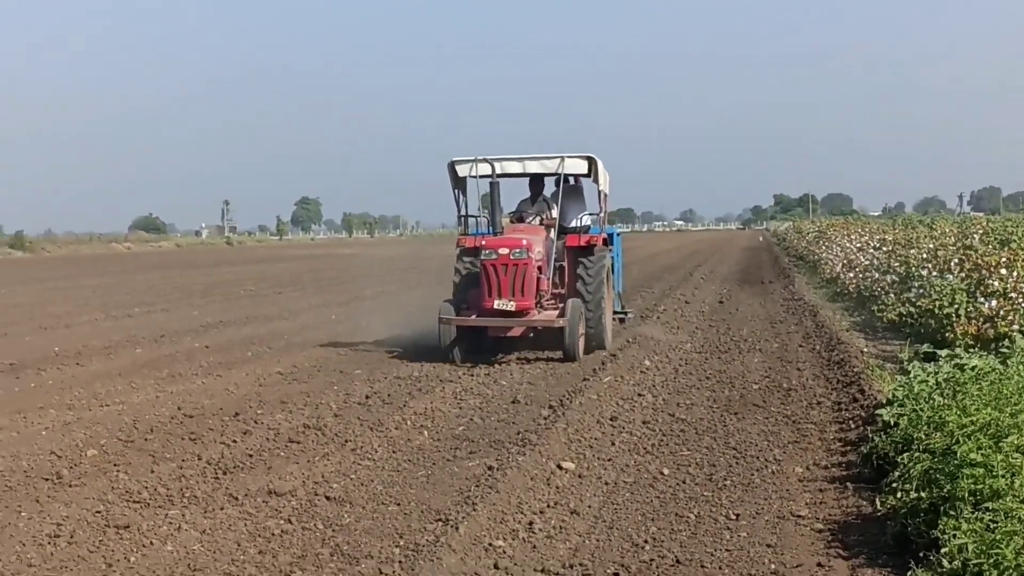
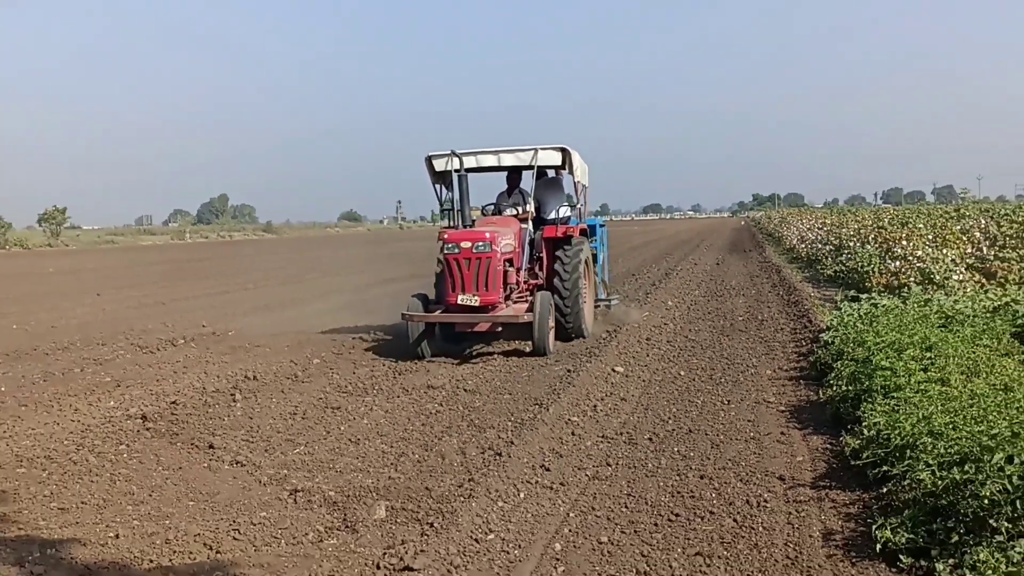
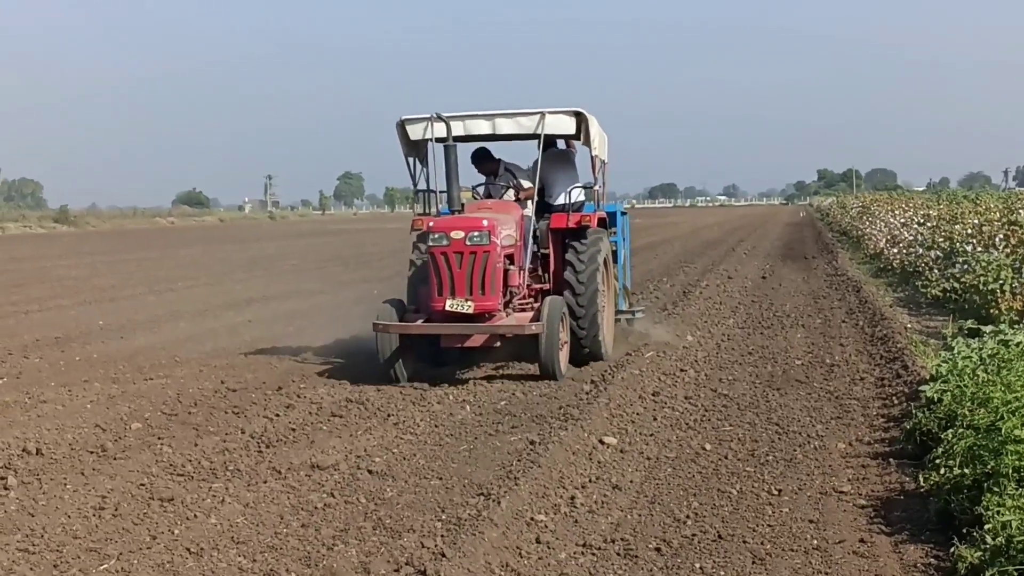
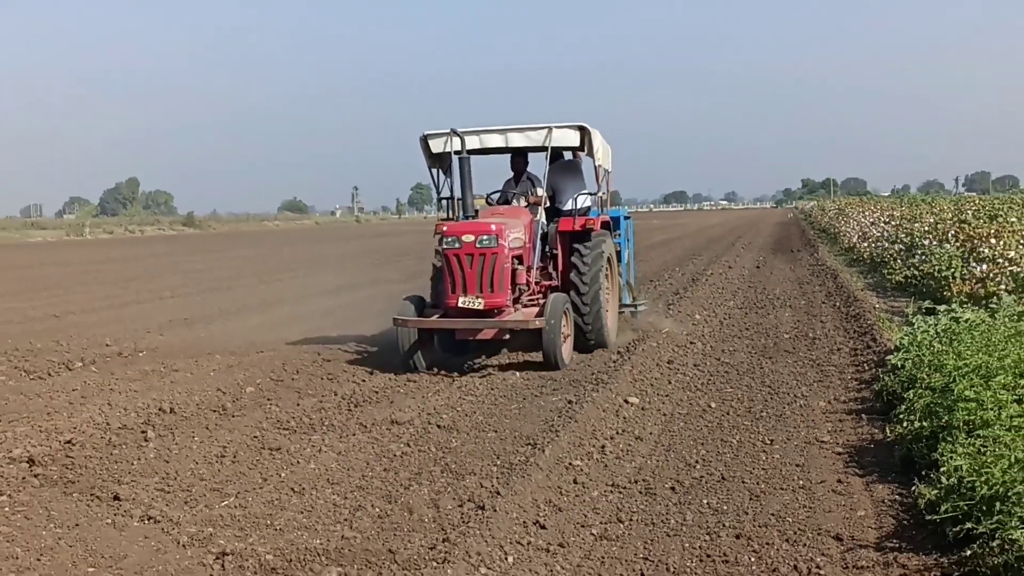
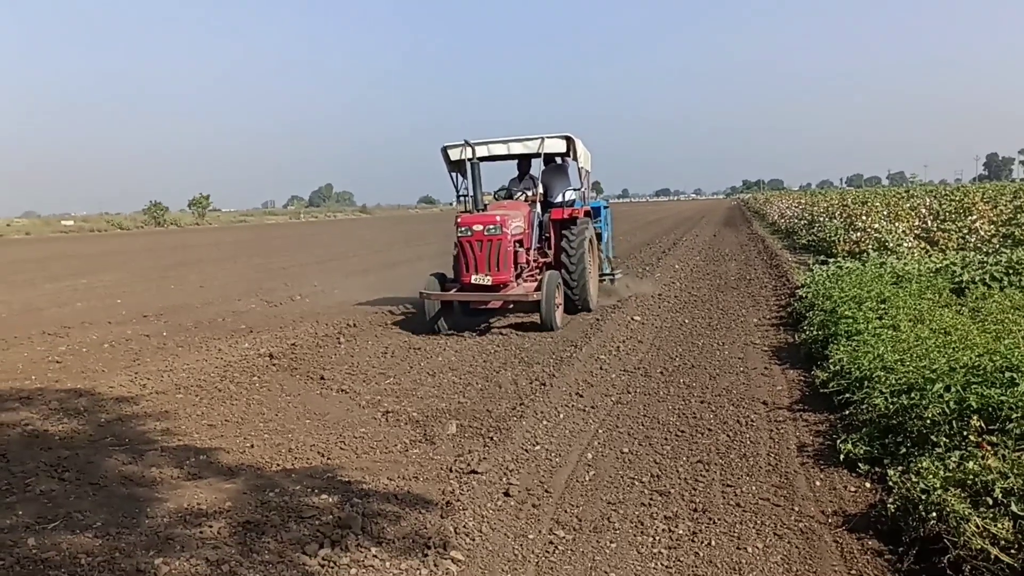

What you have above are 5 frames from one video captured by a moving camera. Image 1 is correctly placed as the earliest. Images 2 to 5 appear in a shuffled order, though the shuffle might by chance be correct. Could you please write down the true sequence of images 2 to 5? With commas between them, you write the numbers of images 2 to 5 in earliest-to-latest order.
3, 4, 2, 5
